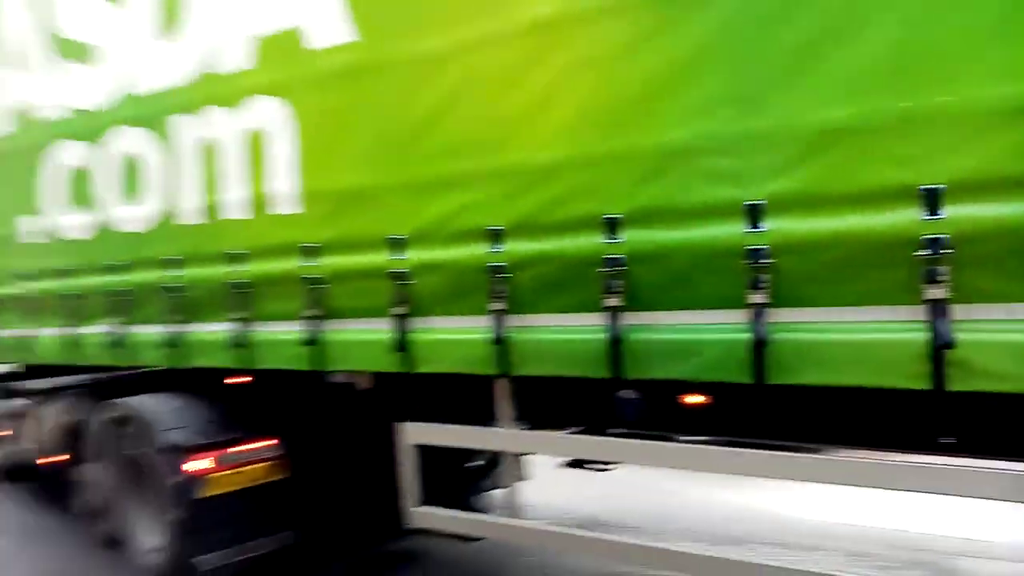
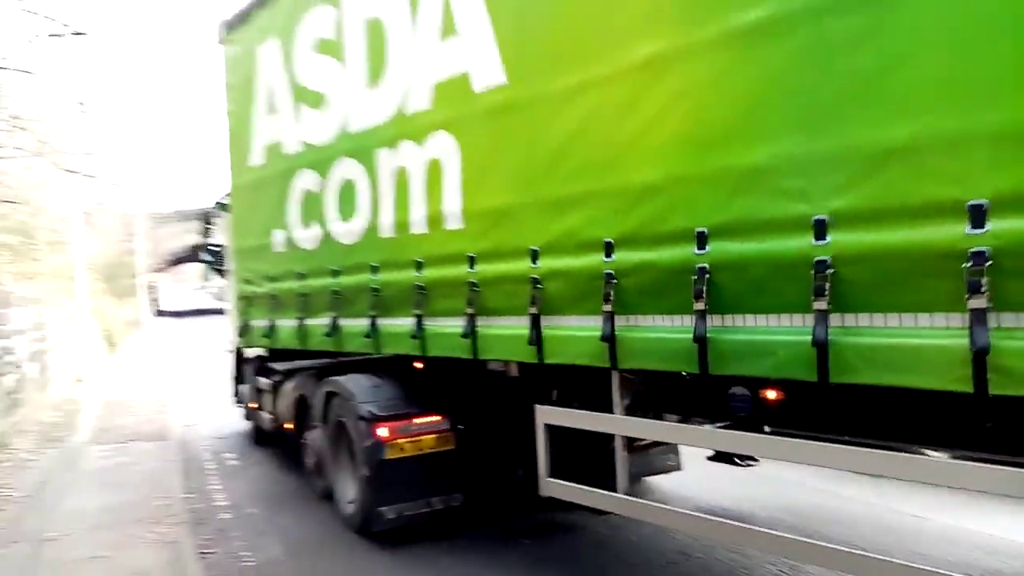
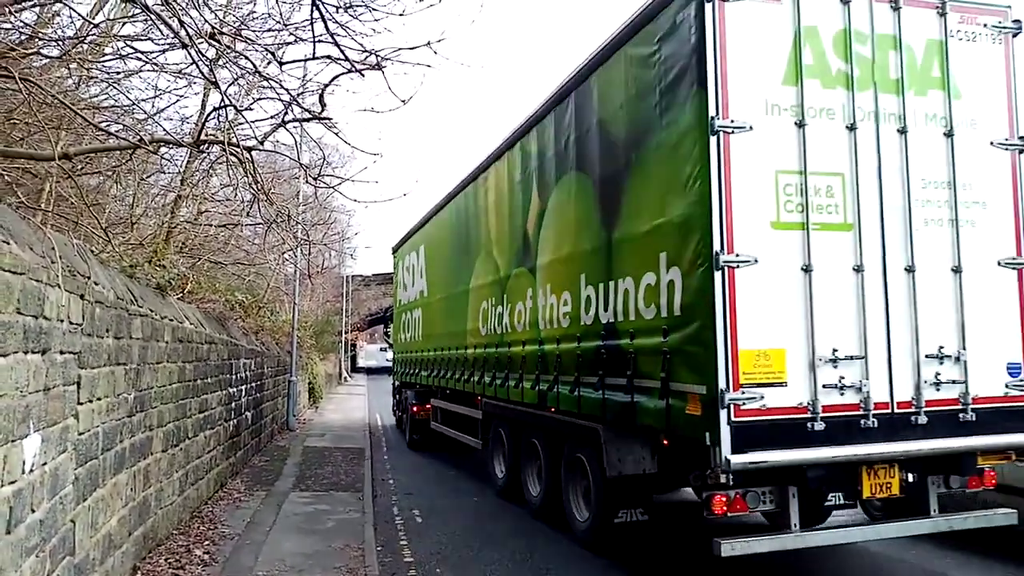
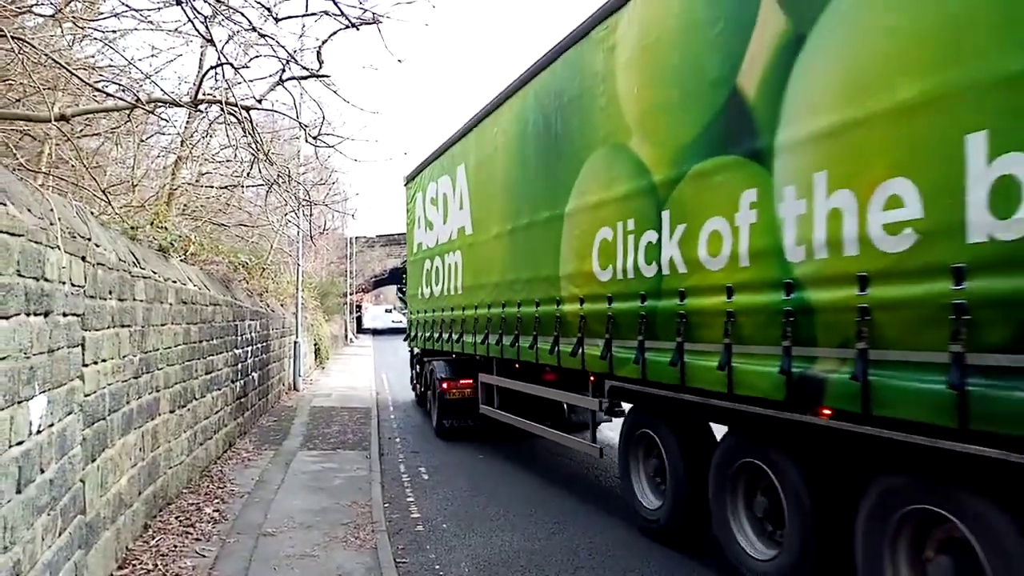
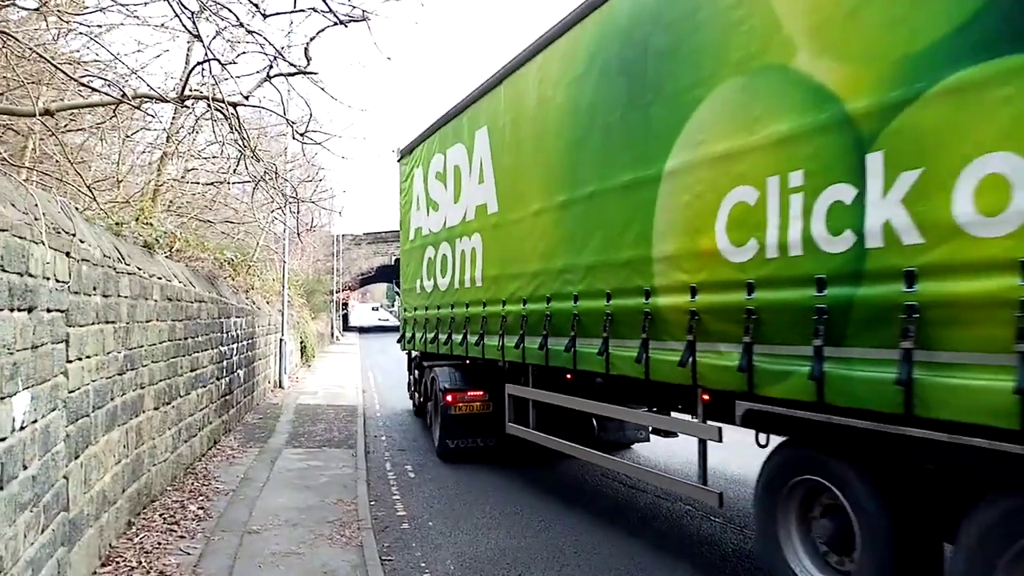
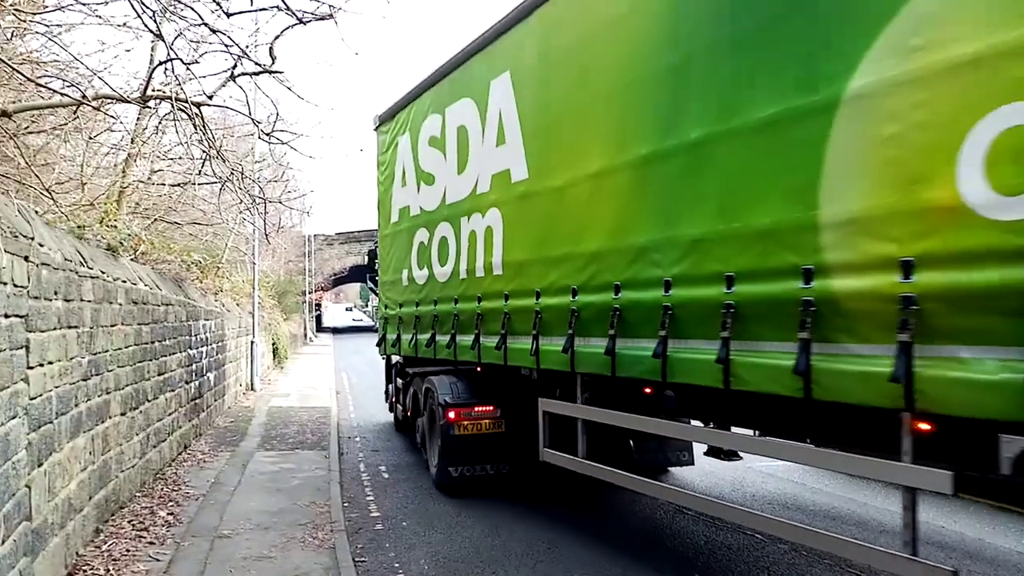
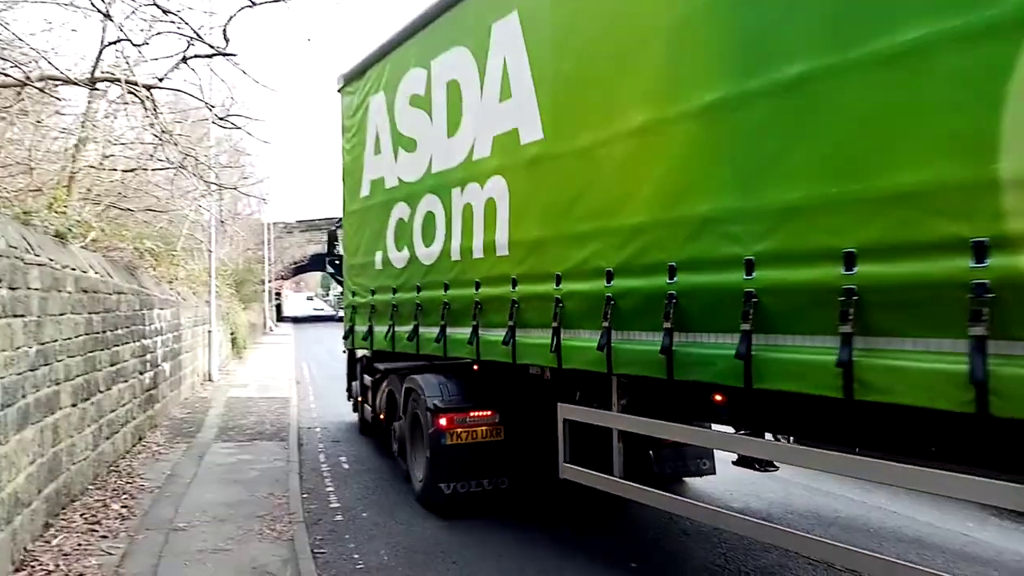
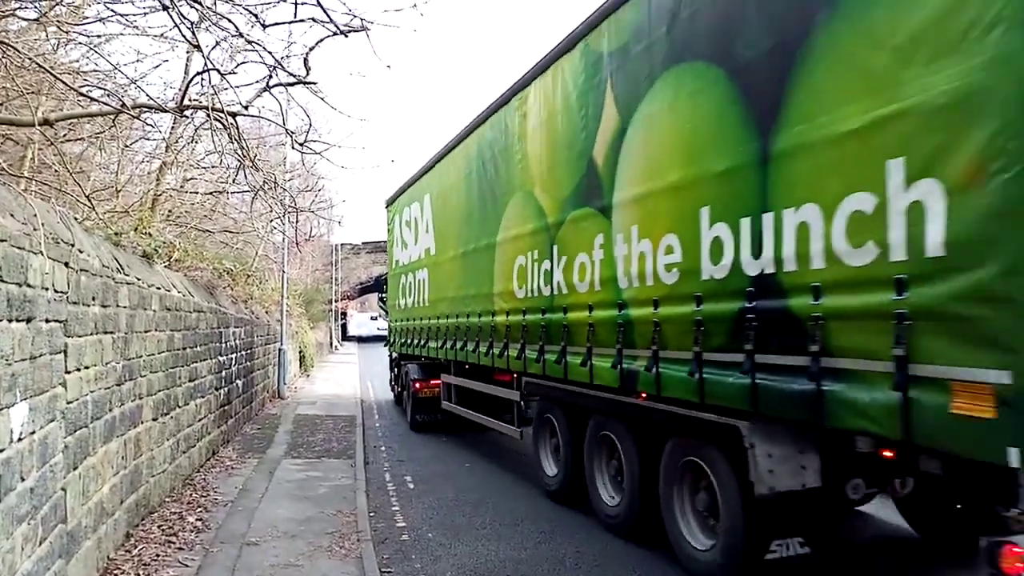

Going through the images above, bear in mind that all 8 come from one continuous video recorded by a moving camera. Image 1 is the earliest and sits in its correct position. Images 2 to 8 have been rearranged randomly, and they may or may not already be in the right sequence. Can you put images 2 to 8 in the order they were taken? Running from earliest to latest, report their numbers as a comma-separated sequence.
2, 7, 6, 5, 4, 8, 3
